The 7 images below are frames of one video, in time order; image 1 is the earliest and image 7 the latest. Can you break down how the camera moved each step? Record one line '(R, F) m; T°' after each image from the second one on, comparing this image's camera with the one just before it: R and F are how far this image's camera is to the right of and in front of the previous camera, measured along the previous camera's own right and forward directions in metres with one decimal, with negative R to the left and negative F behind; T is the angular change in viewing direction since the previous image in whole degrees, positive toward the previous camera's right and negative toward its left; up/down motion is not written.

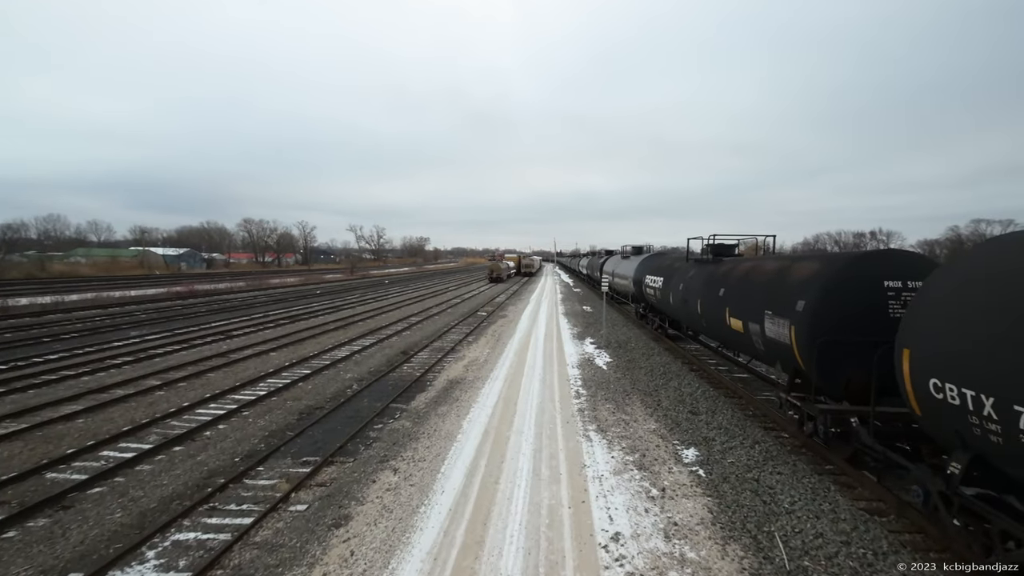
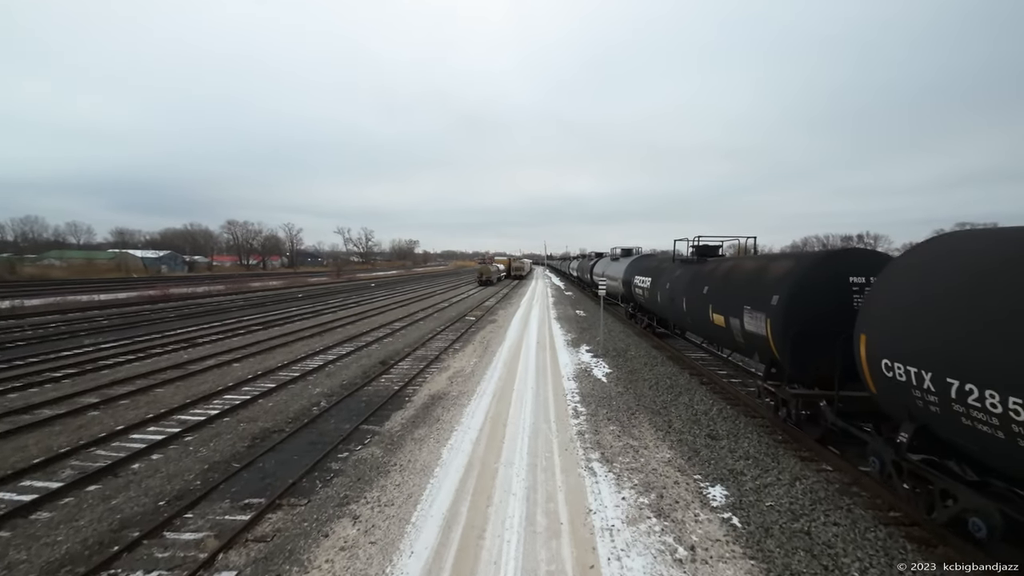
(0.0, +0.4) m; +1°
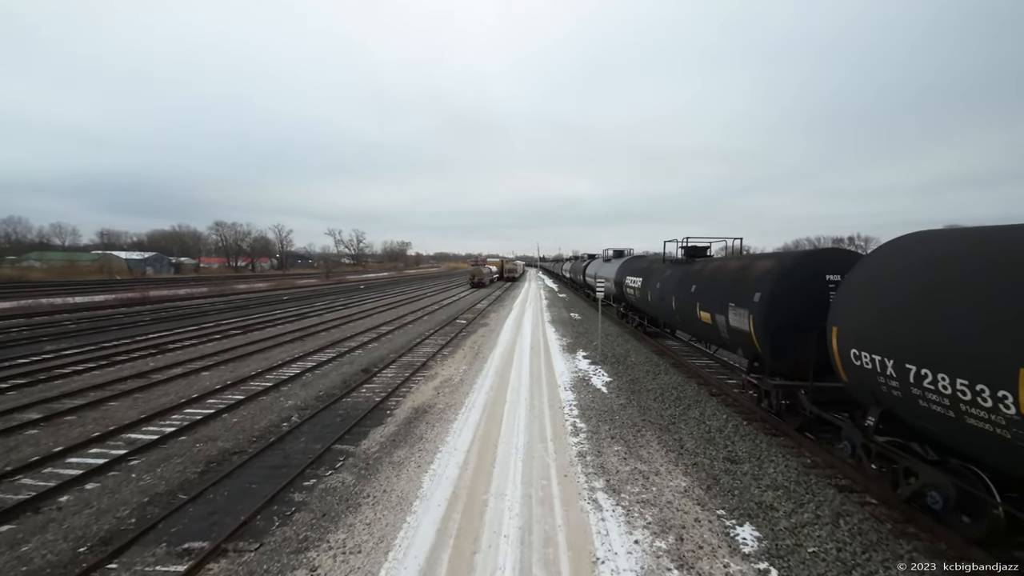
(0.0, +0.3) m; +1°
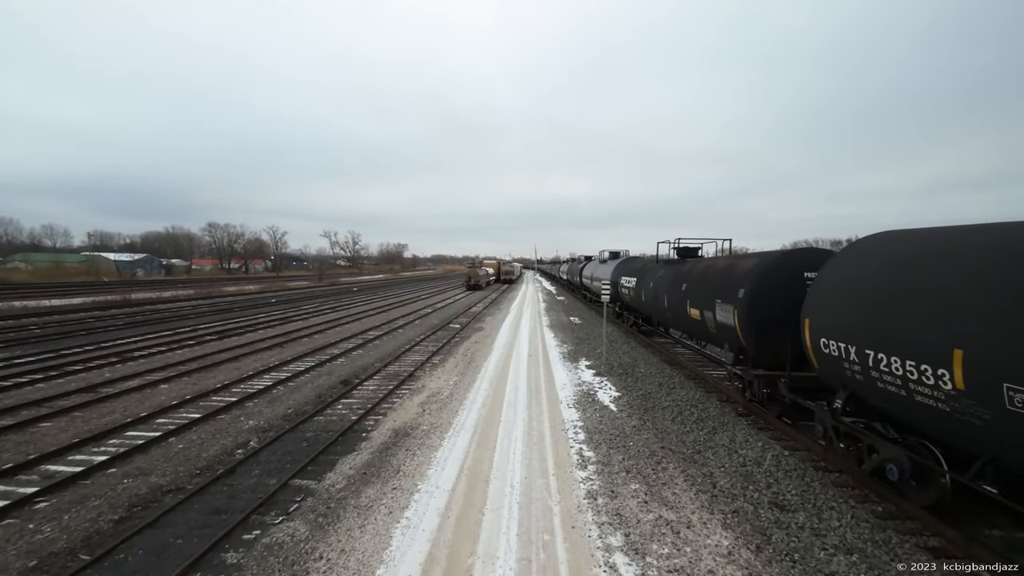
(0.0, +0.4) m; 0°
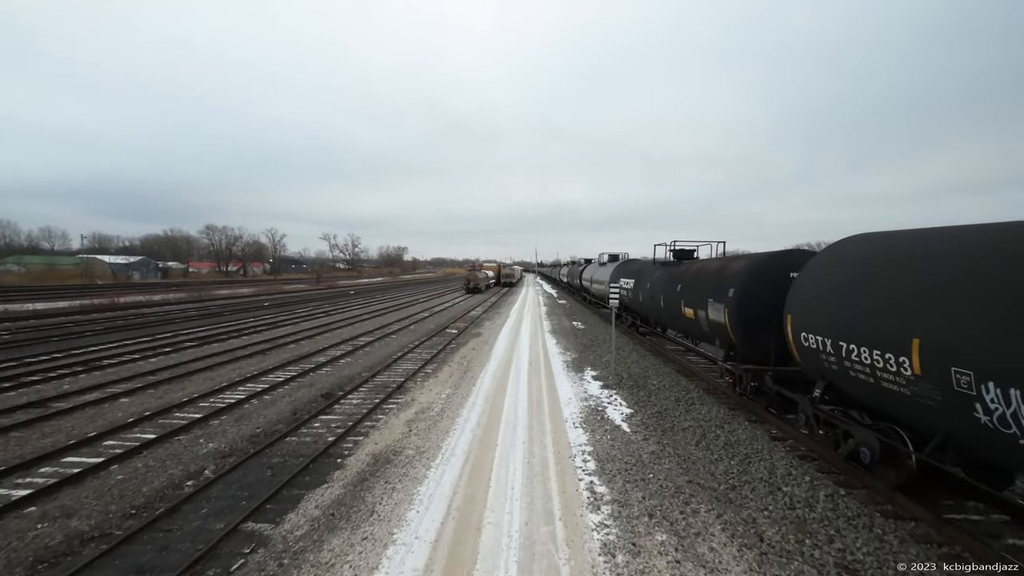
(0.0, +0.4) m; 0°
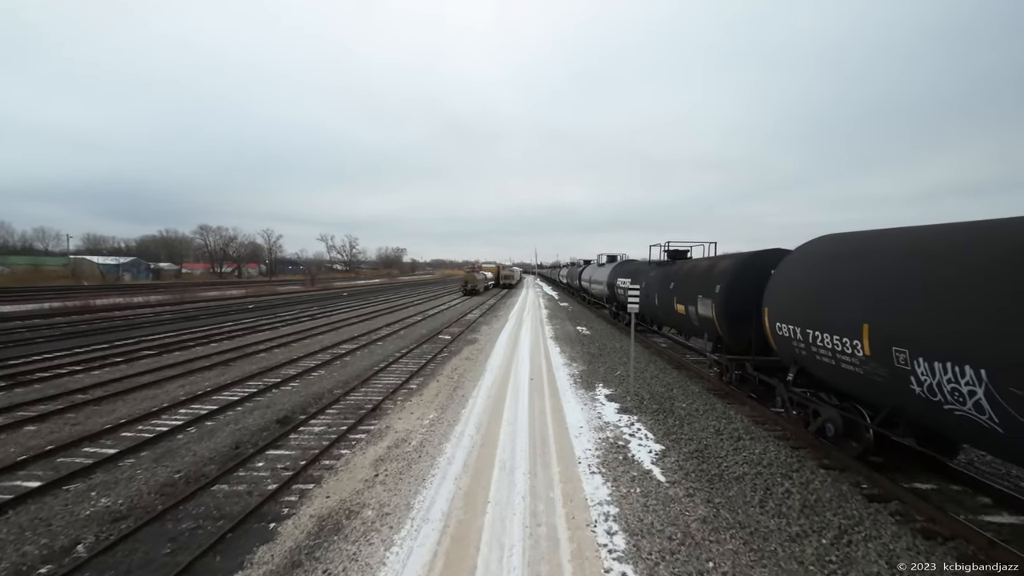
(0.0, +0.6) m; 0°
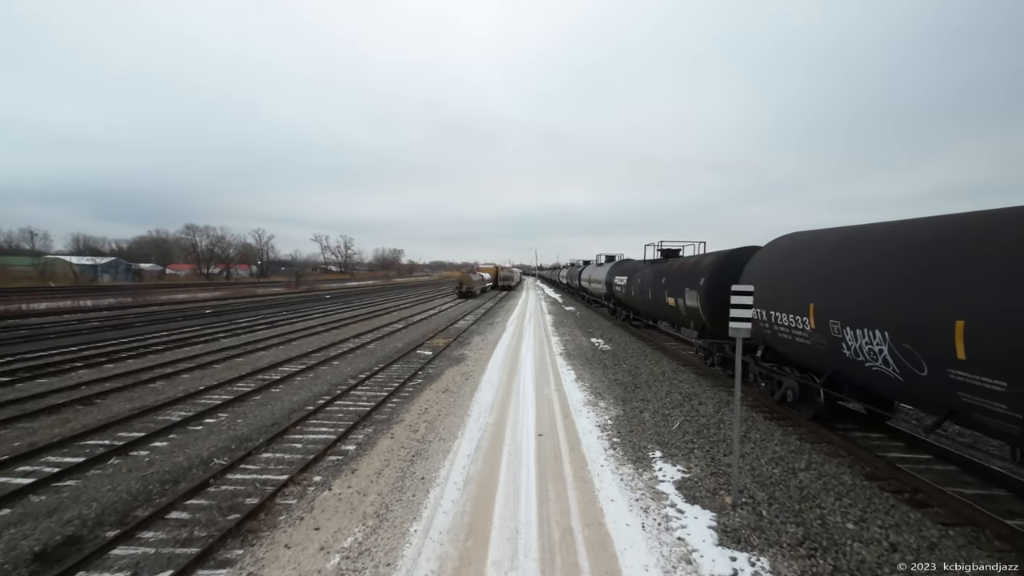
(0.0, +1.5) m; 0°
